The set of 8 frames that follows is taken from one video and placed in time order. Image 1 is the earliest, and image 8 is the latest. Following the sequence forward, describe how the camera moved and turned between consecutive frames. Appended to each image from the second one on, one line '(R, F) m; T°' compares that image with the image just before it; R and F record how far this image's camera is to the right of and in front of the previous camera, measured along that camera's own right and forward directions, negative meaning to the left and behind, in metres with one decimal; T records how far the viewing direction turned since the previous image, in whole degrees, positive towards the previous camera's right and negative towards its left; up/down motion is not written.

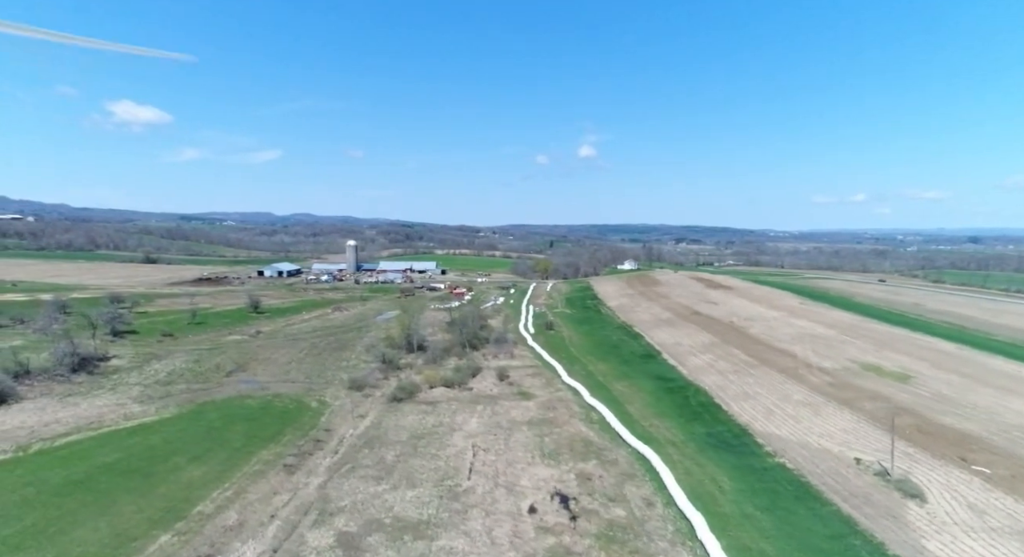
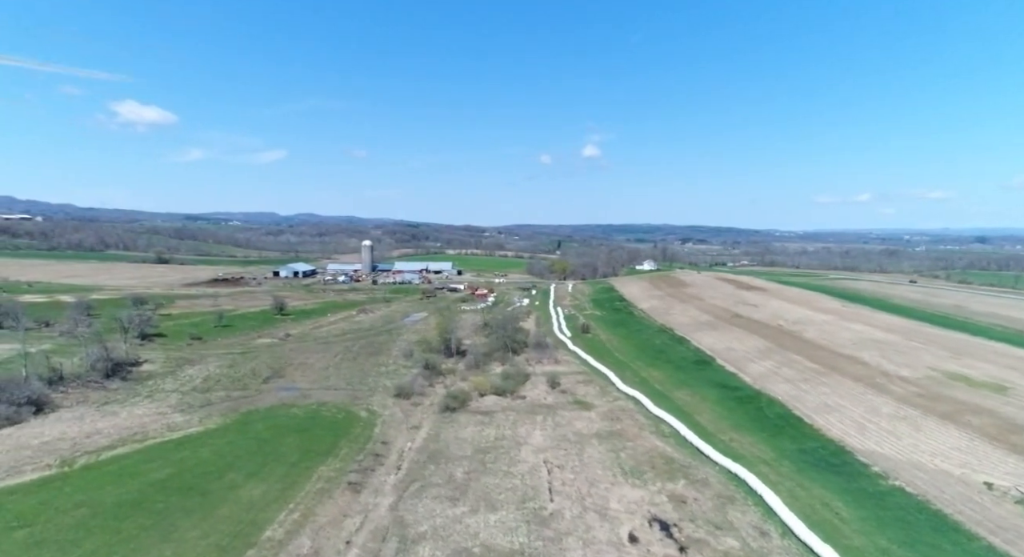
(-2.2, +1.3) m; -1°
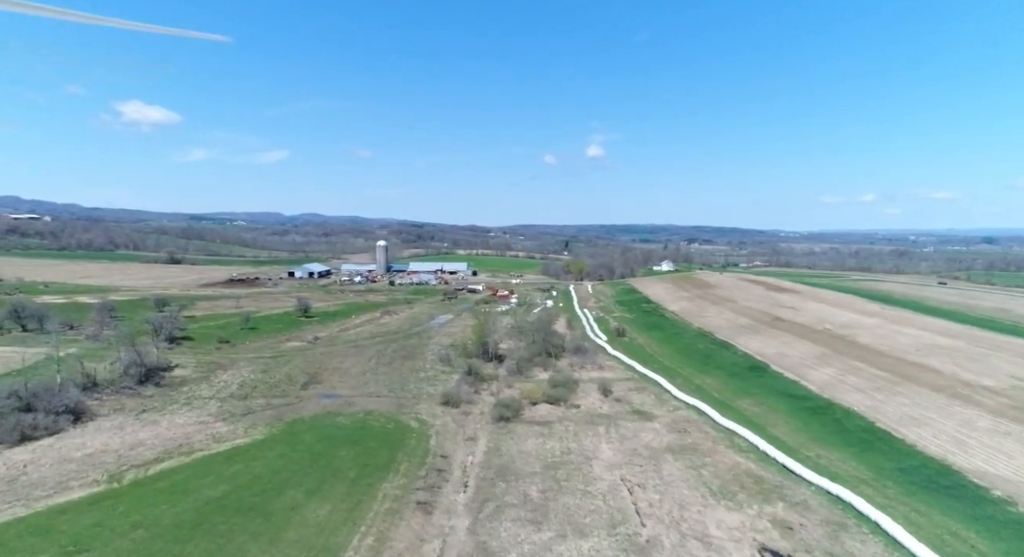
(-2.1, +1.2) m; -1°
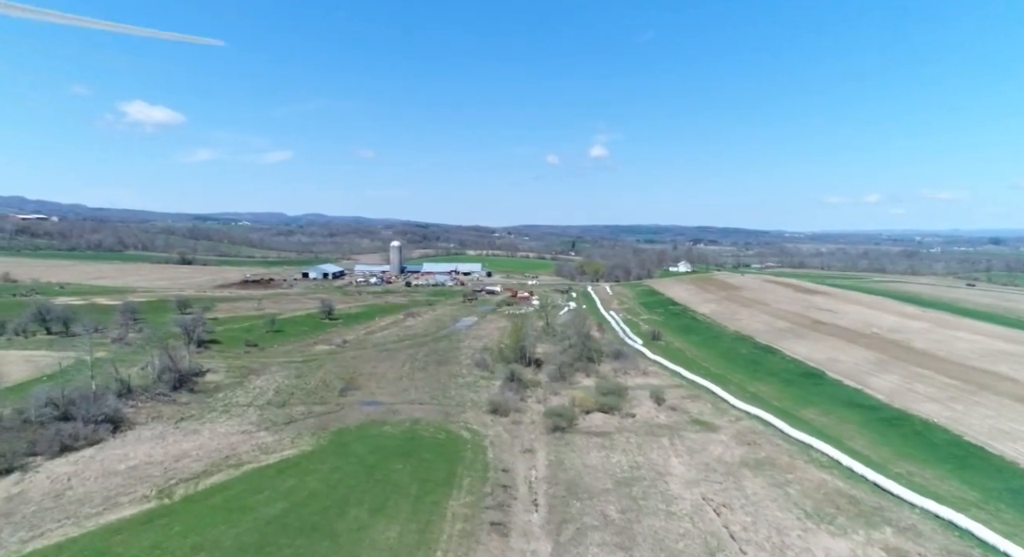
(-1.9, +1.1) m; -1°
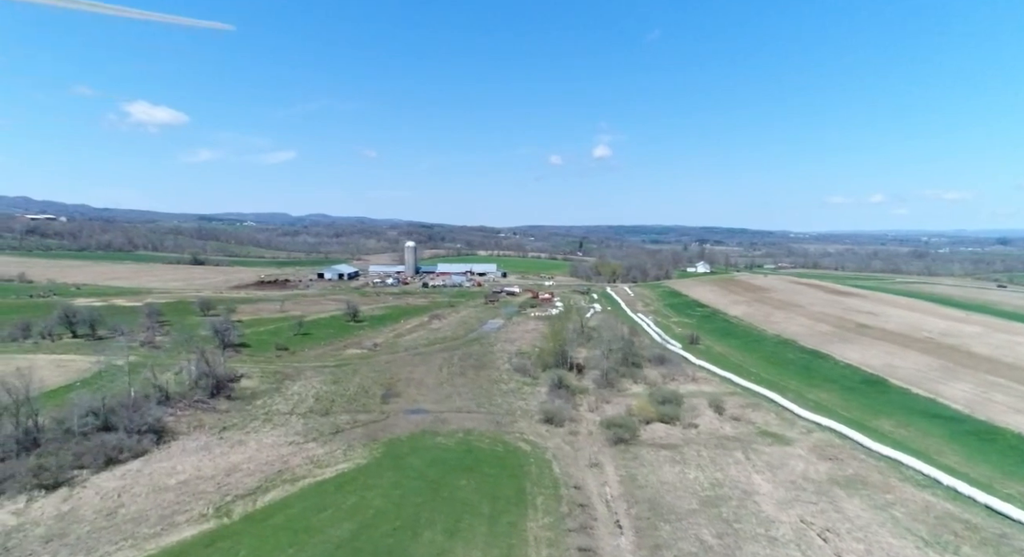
(-2.0, +1.1) m; -1°
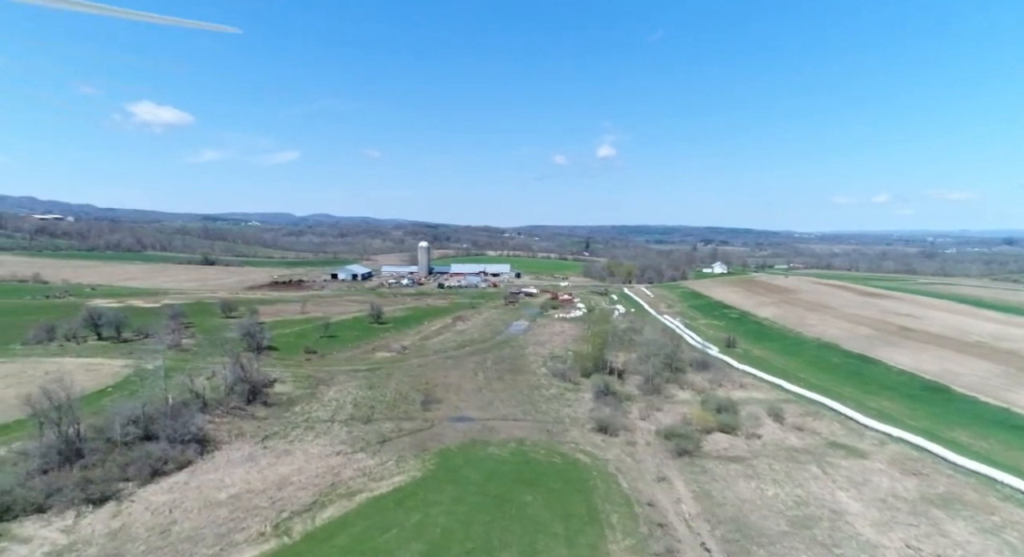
(-1.8, +1.0) m; -1°
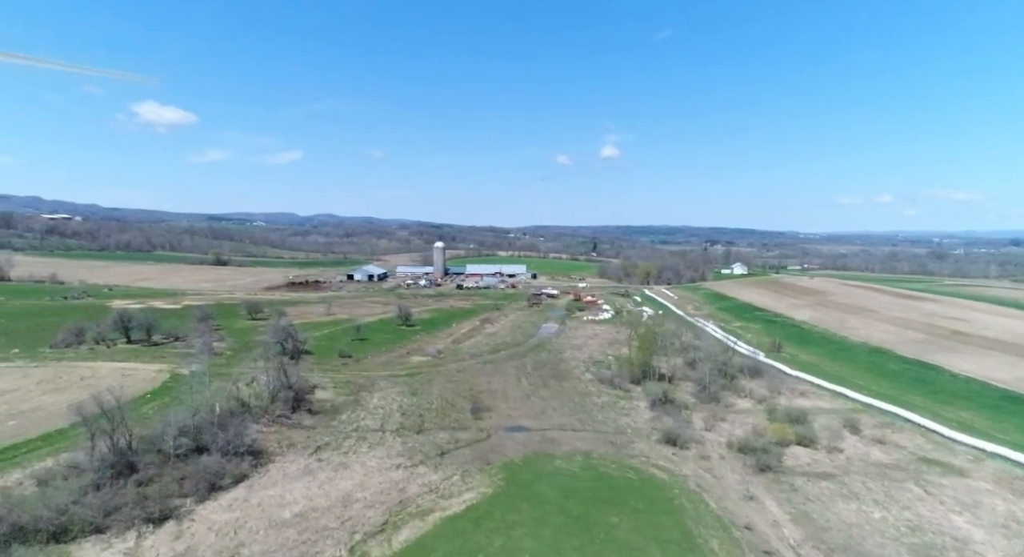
(-2.1, +1.2) m; -1°
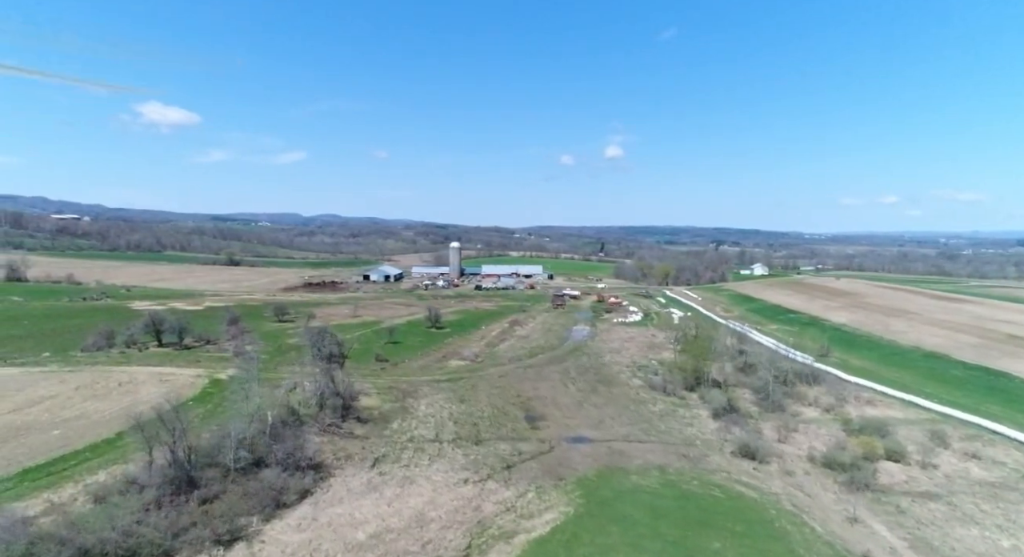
(-2.2, +1.2) m; -1°
